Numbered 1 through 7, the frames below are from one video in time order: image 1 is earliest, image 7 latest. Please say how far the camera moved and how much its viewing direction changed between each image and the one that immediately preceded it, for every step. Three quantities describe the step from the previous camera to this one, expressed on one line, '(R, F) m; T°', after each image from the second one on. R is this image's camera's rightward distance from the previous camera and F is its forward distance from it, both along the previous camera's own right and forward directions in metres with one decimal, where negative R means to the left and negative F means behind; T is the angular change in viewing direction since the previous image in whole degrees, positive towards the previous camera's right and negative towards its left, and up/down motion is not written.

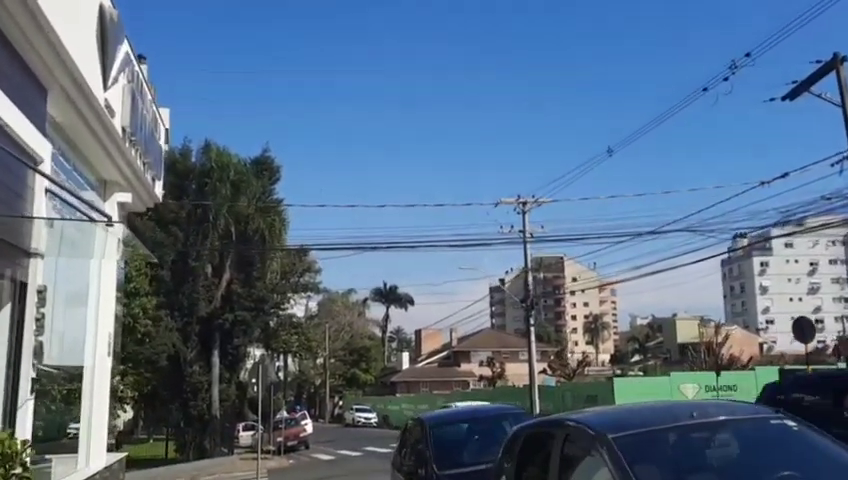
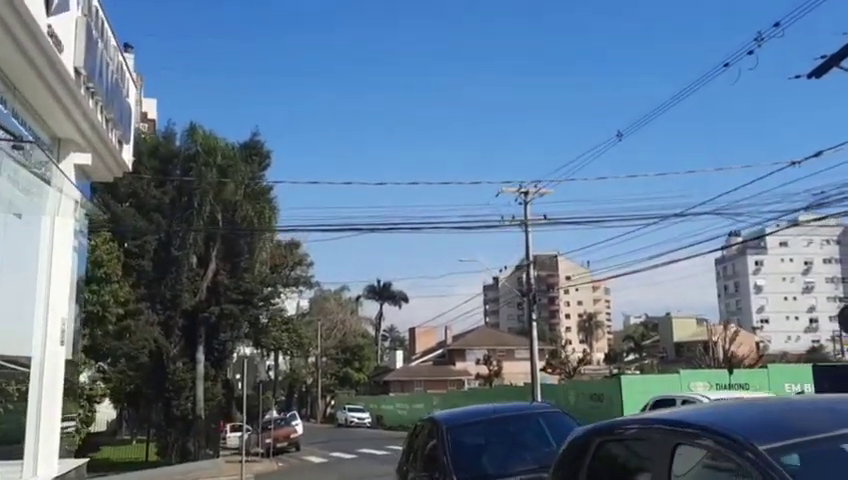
(-0.2, +2.0) m; 0°
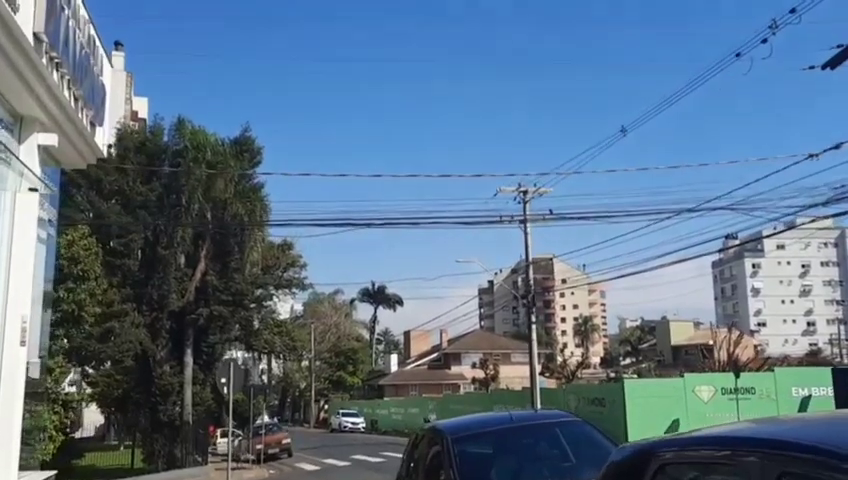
(-0.1, +1.1) m; 0°
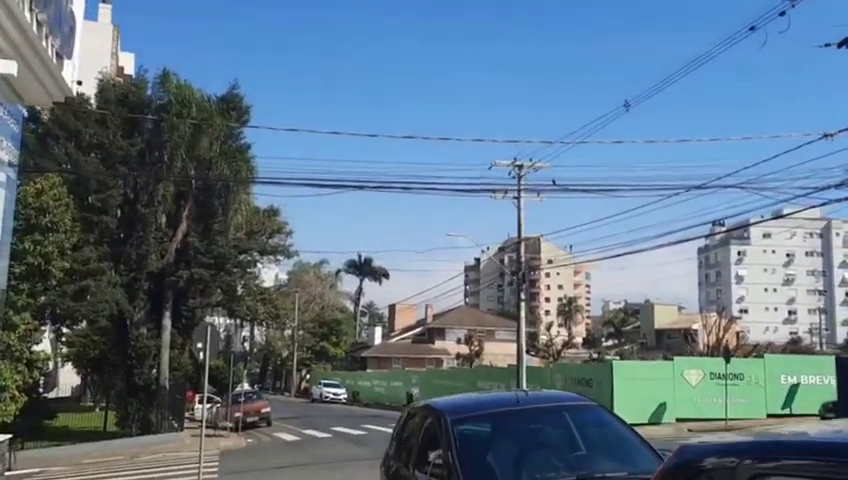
(-0.1, +1.0) m; +1°
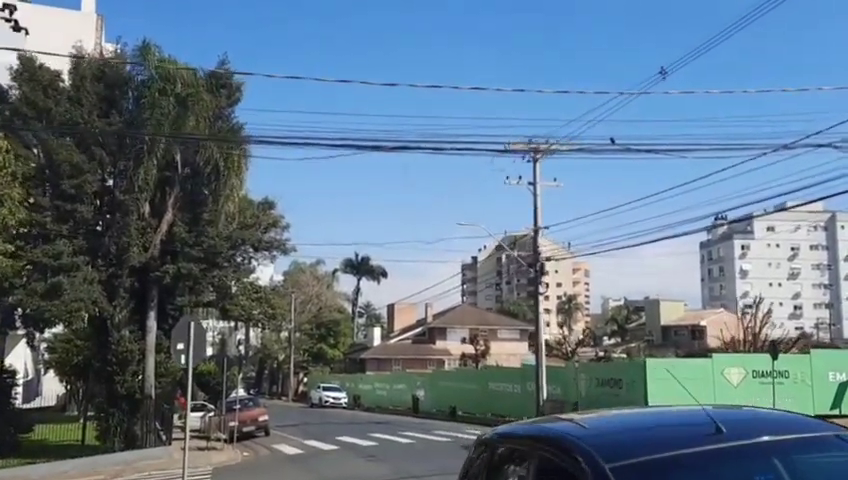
(-0.6, +3.2) m; 0°
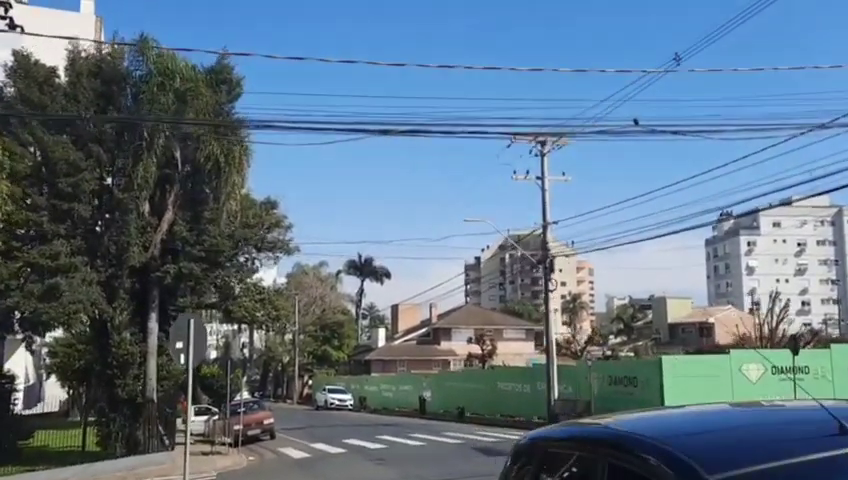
(-0.2, +0.8) m; 0°
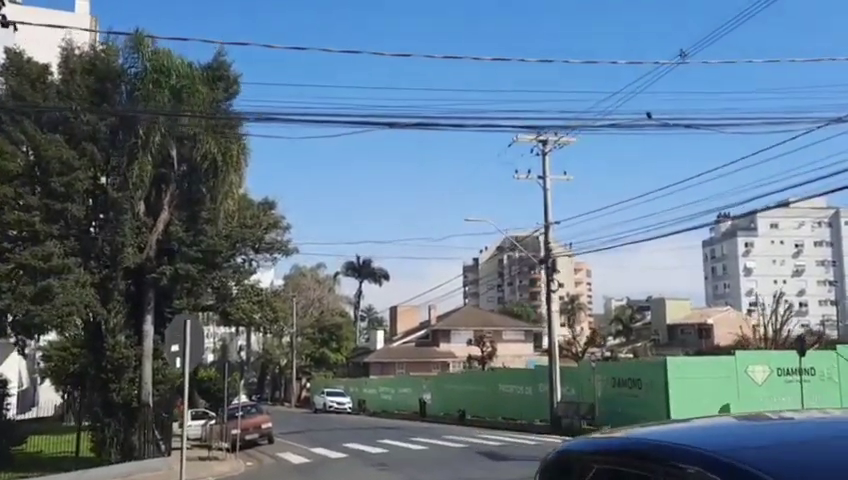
(-0.1, +0.6) m; 0°
